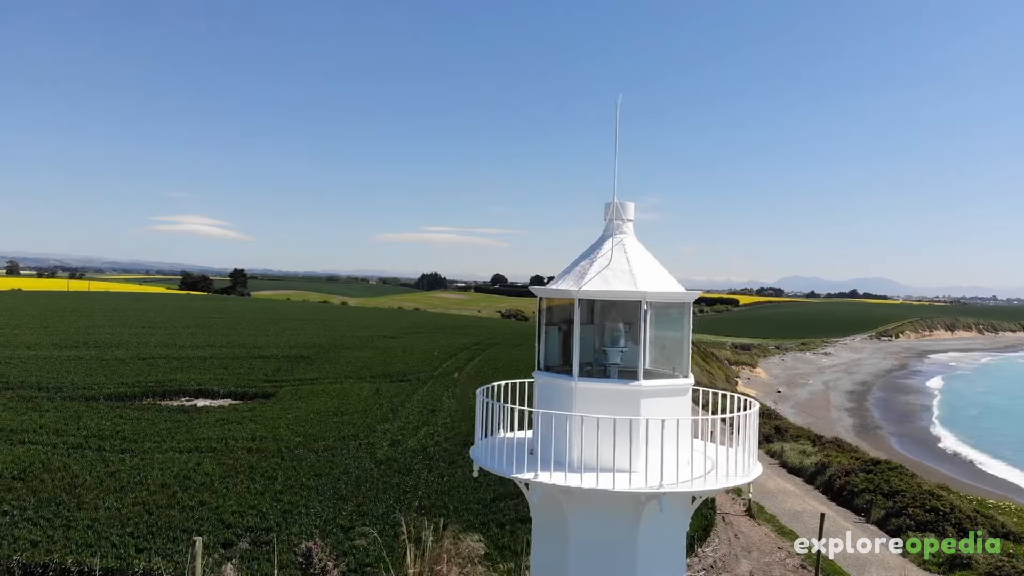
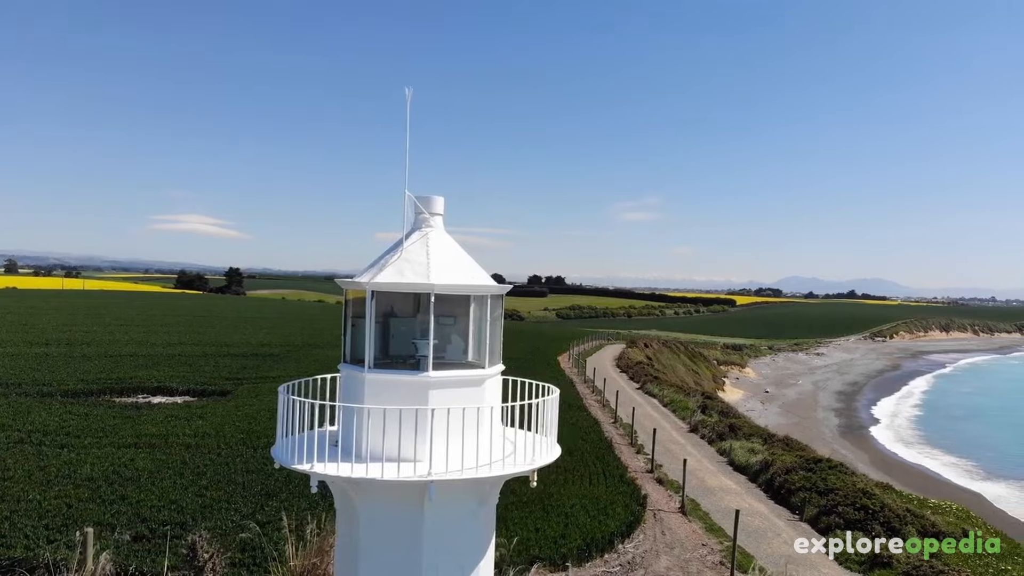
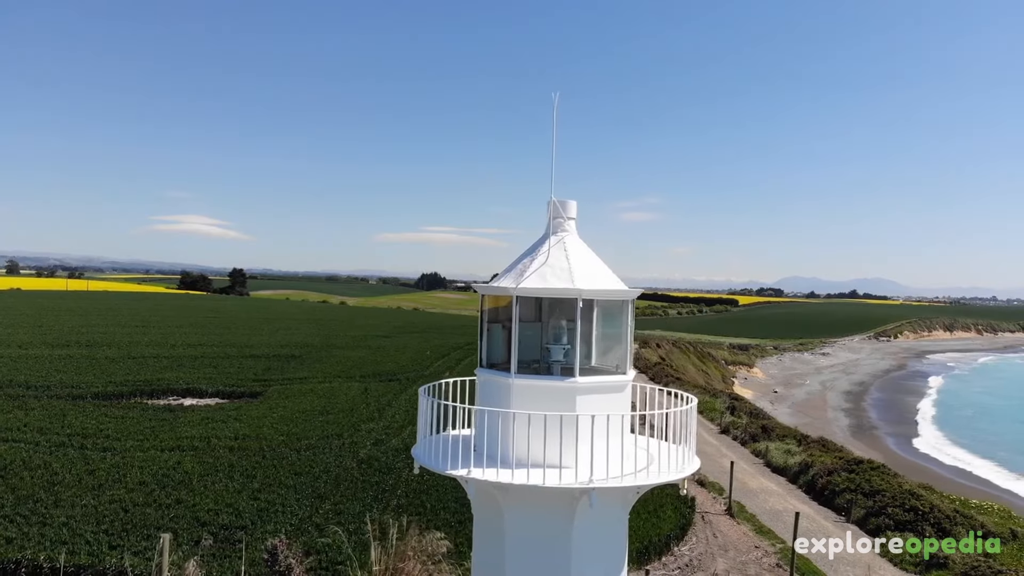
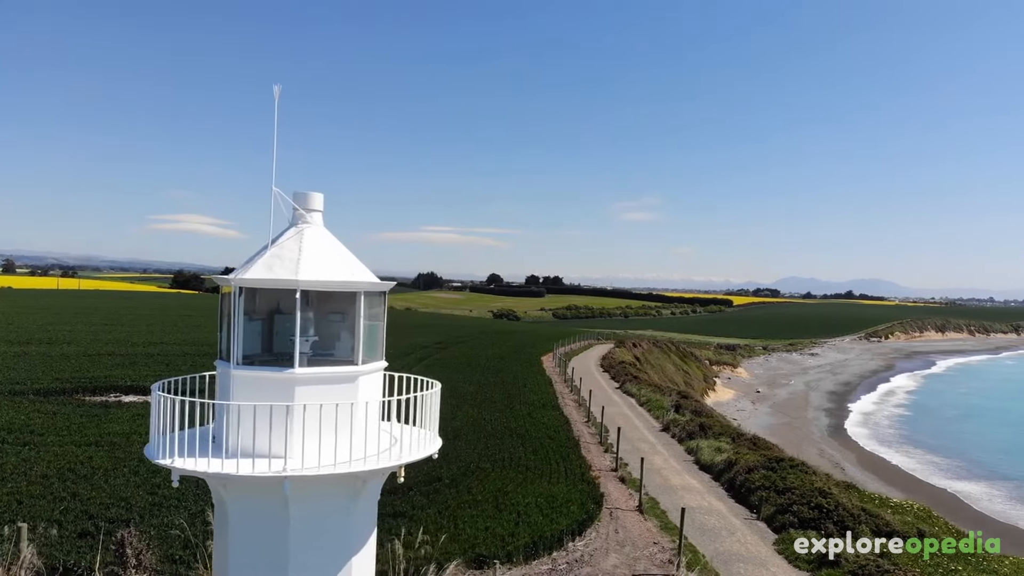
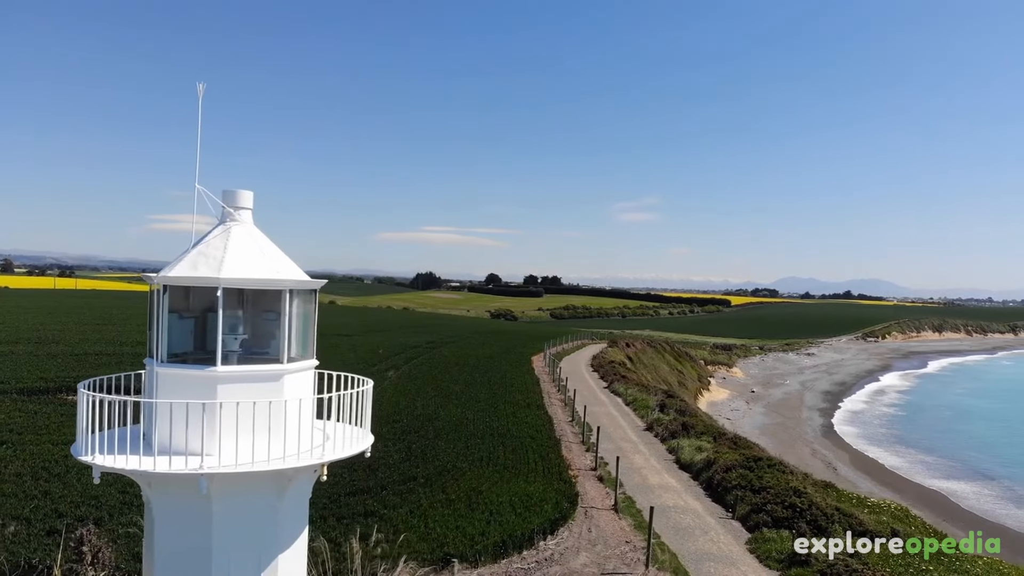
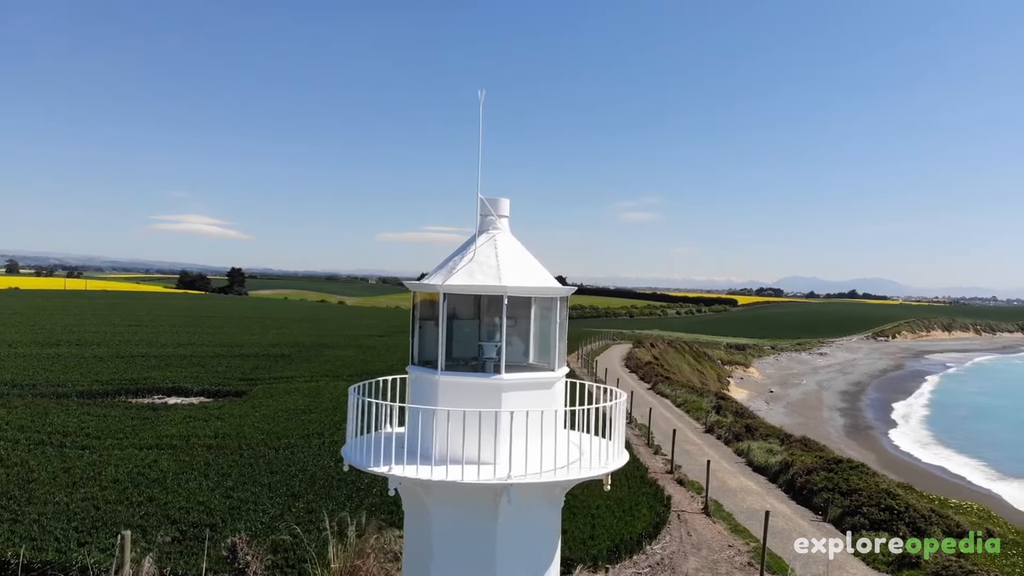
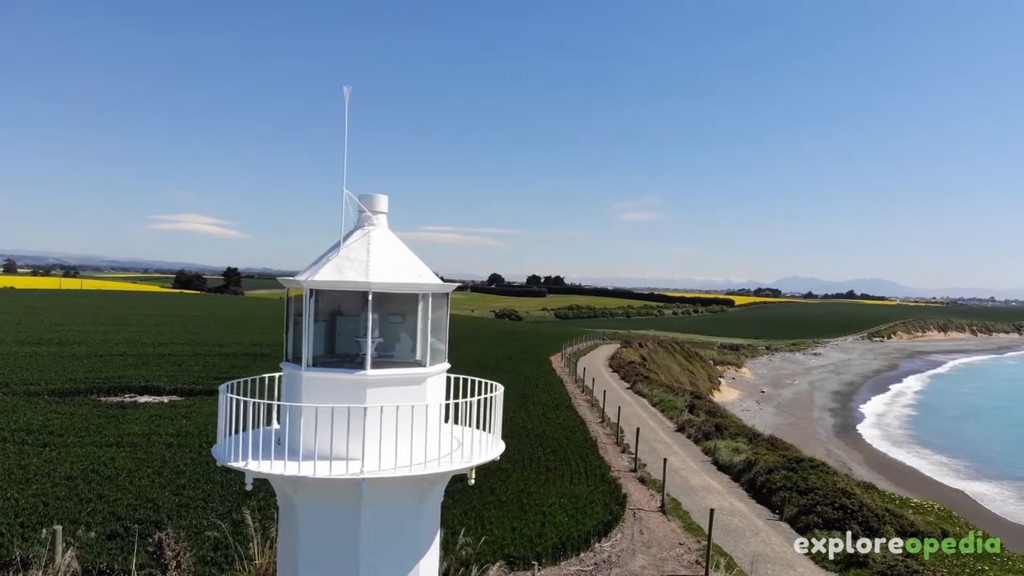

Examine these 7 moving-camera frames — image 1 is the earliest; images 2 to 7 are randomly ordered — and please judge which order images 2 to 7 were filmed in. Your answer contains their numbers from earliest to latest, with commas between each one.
3, 6, 2, 7, 4, 5
